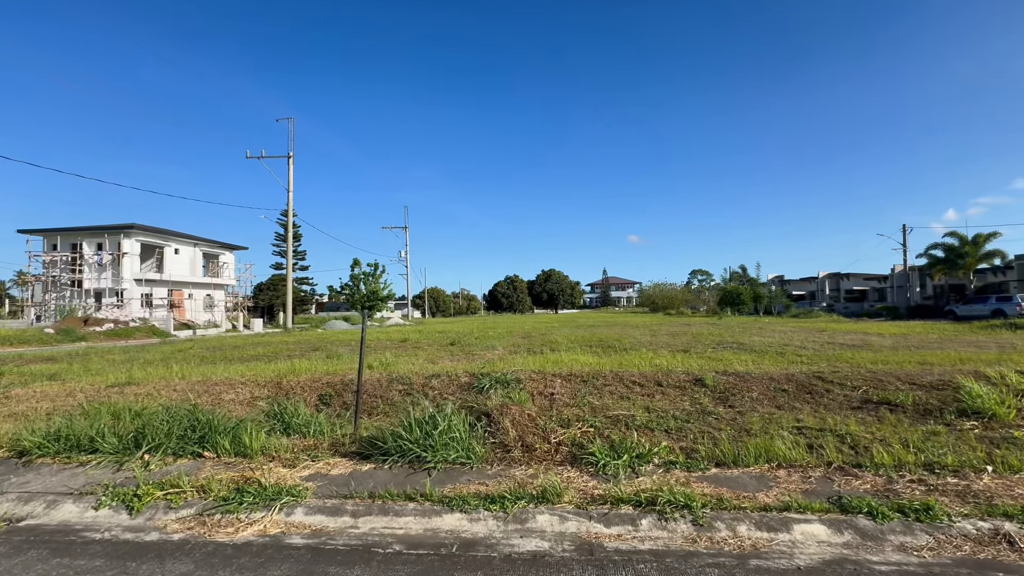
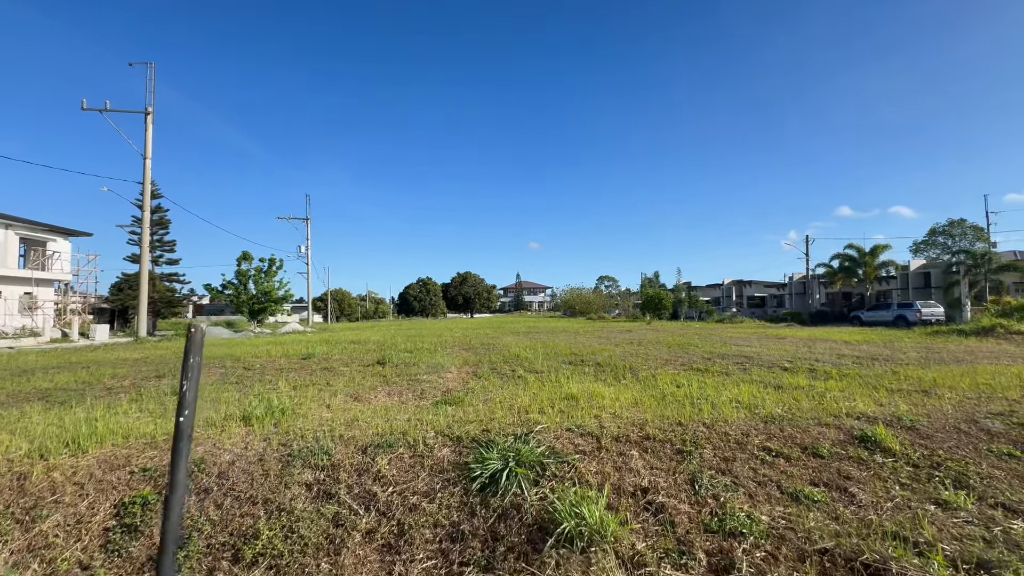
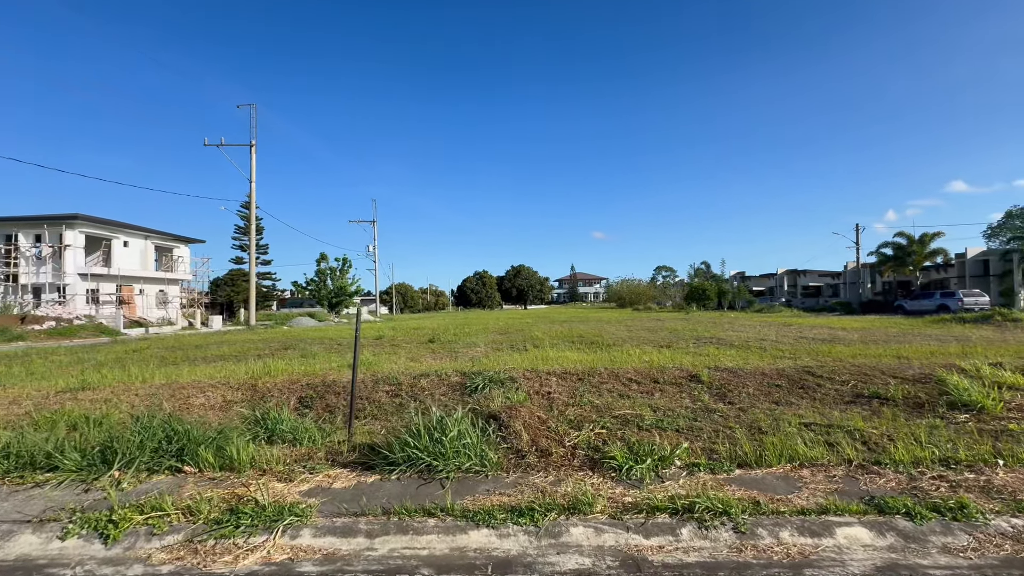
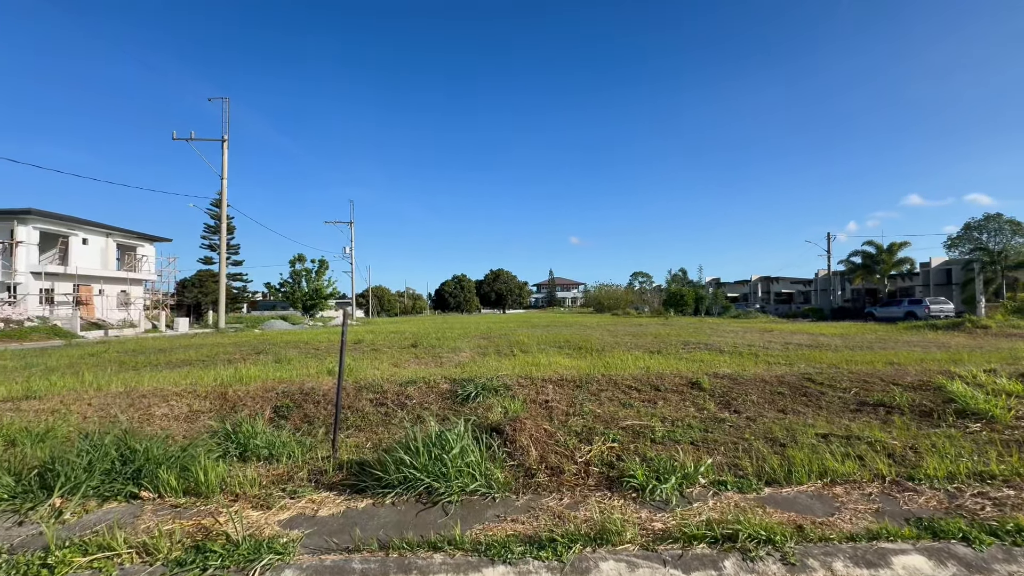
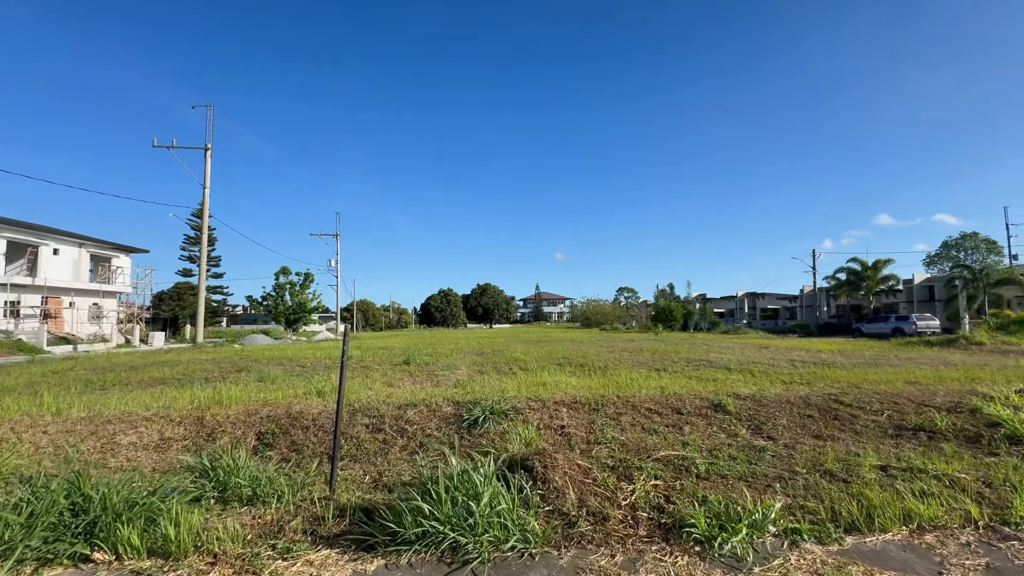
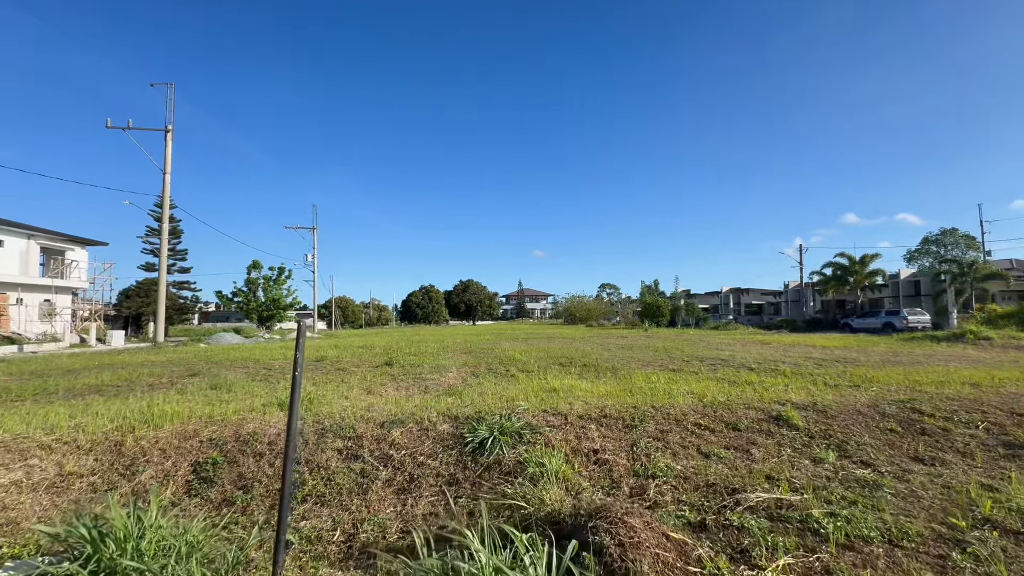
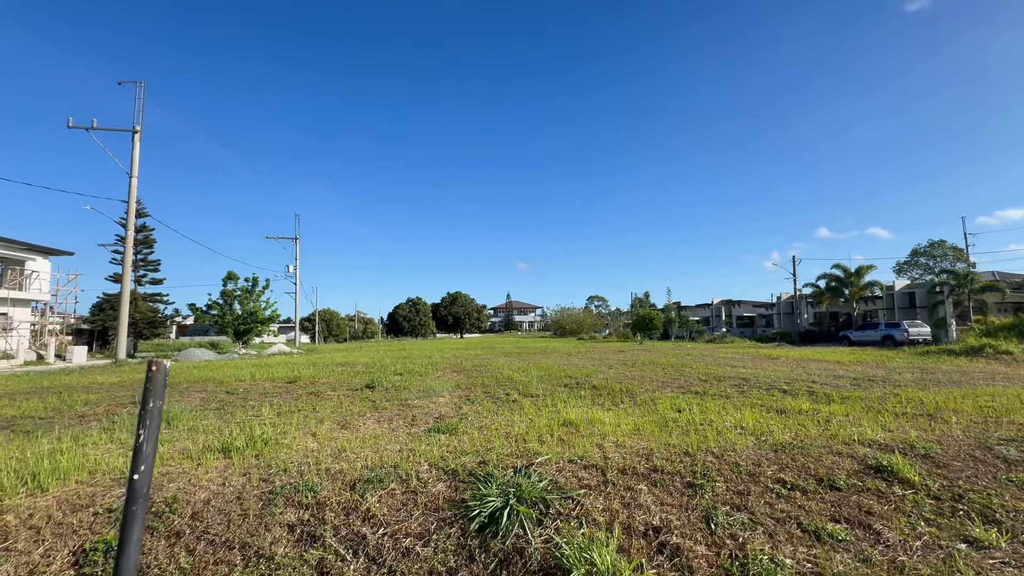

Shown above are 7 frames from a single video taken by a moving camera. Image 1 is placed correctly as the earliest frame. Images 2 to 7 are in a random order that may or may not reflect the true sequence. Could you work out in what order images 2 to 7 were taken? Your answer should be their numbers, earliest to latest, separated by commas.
3, 4, 5, 6, 2, 7
